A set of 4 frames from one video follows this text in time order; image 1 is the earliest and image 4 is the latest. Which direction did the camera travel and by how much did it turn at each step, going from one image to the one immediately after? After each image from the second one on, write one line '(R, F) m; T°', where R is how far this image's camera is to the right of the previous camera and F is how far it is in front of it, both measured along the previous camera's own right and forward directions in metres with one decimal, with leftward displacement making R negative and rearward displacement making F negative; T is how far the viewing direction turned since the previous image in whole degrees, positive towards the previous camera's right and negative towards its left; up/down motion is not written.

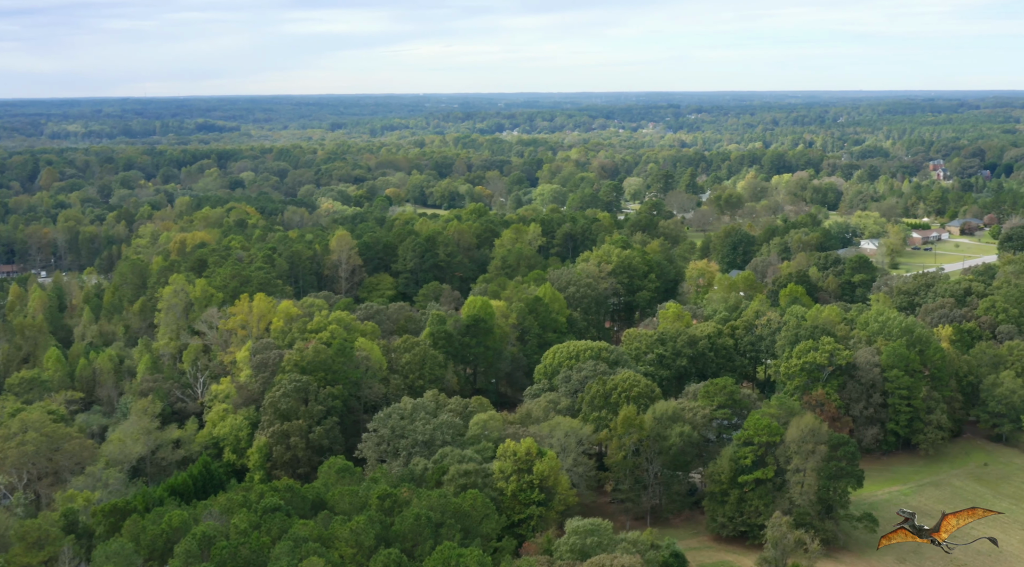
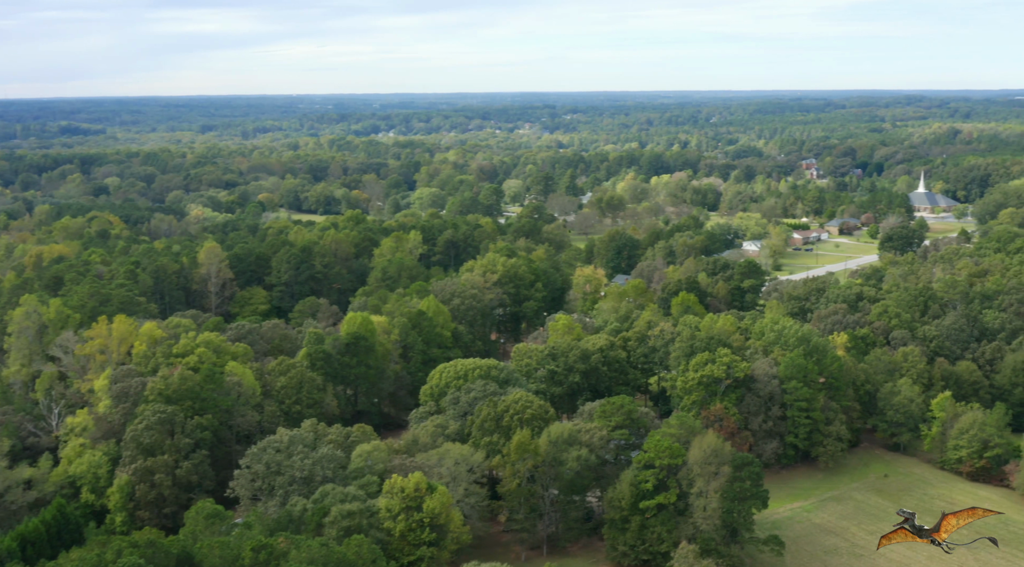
(0.0, +2.7) m; +7°
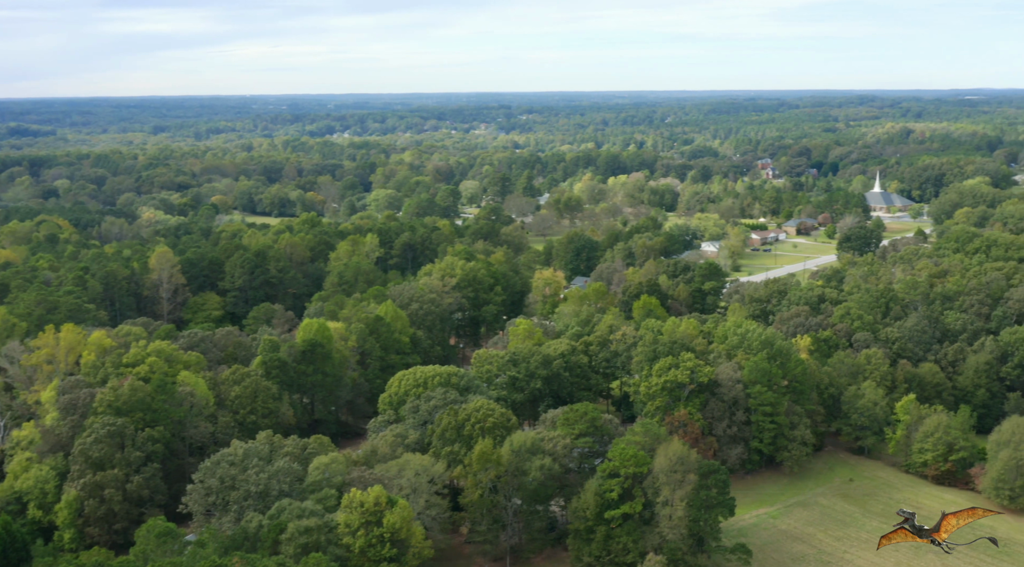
(-0.1, +0.9) m; +2°
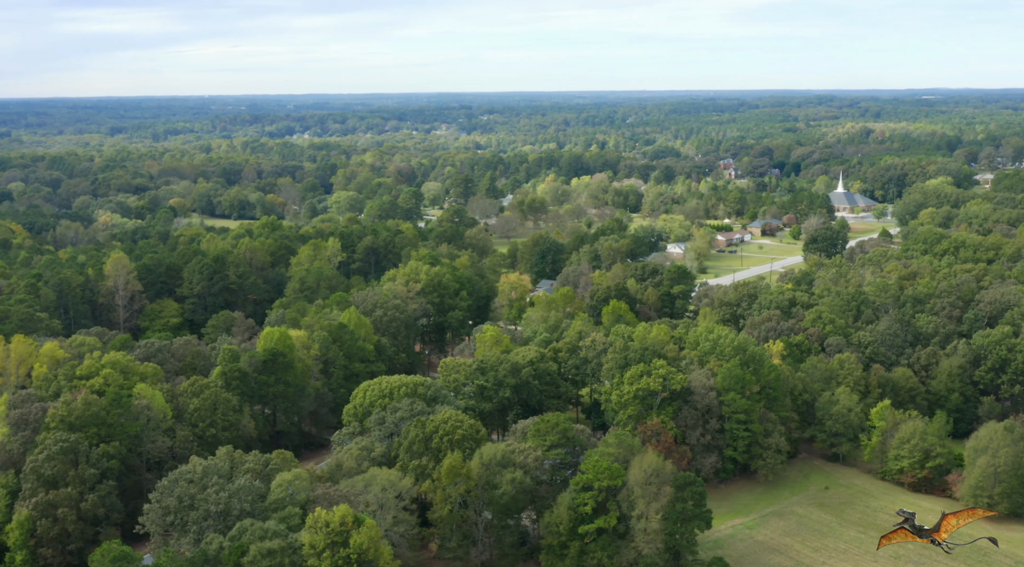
(-0.2, +1.2) m; +2°
